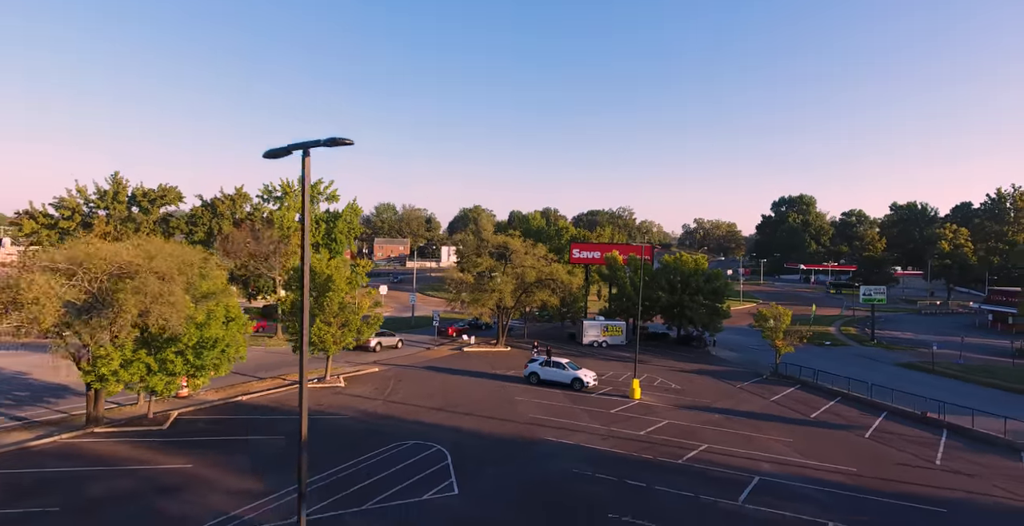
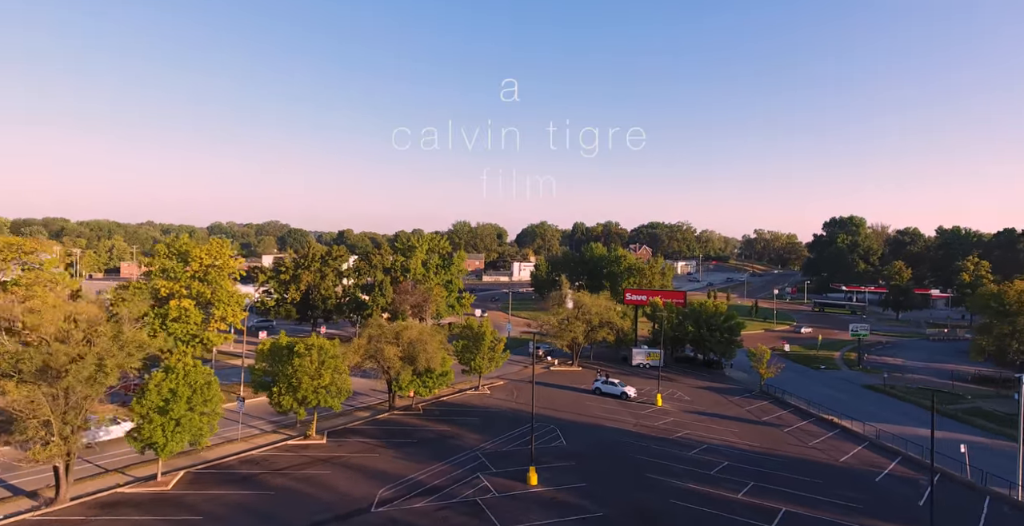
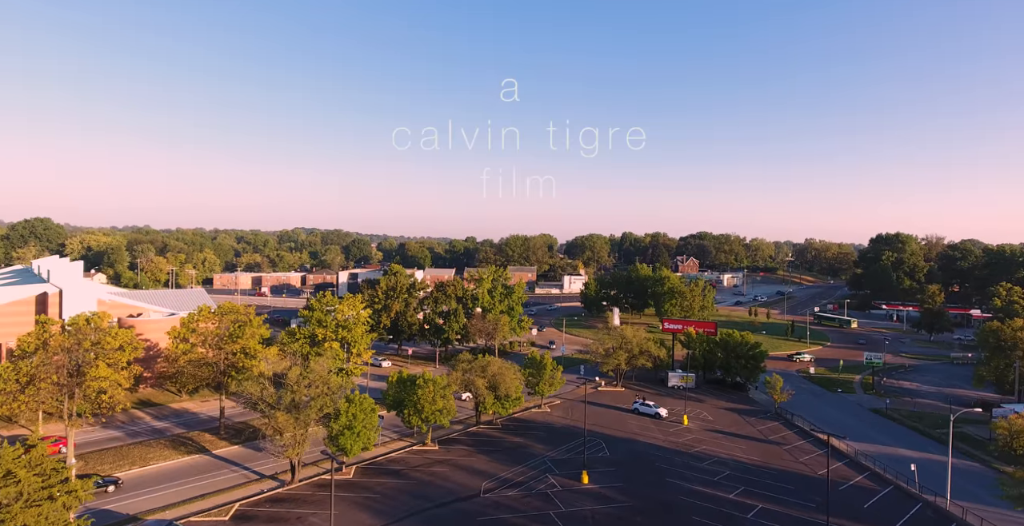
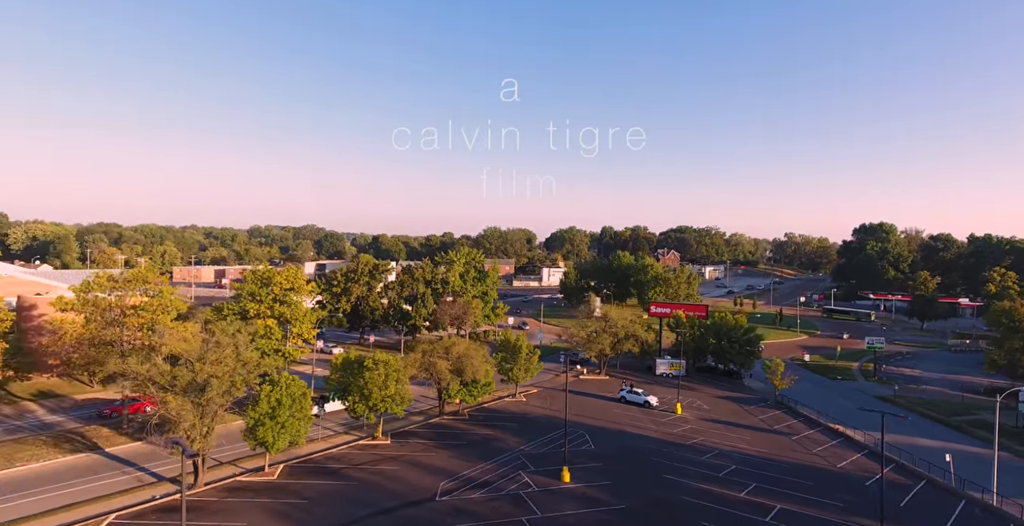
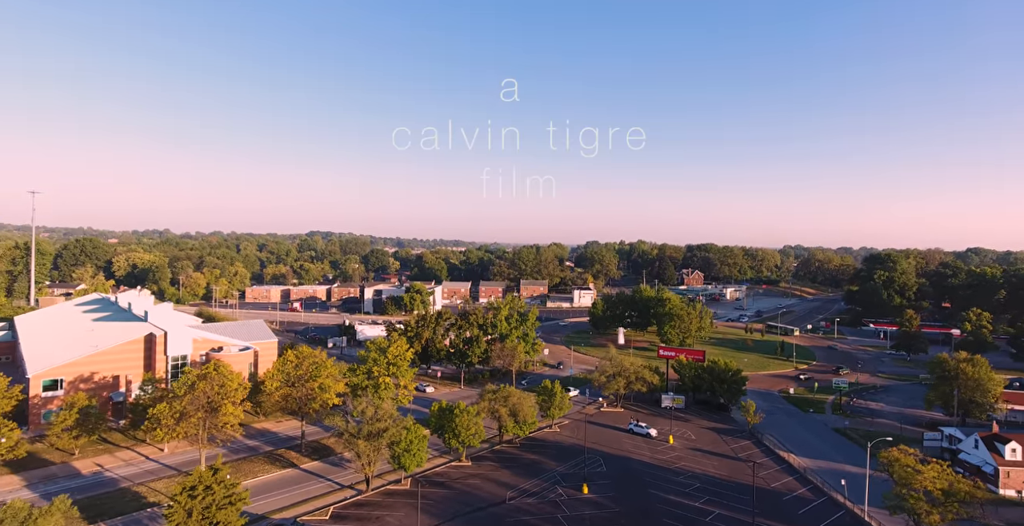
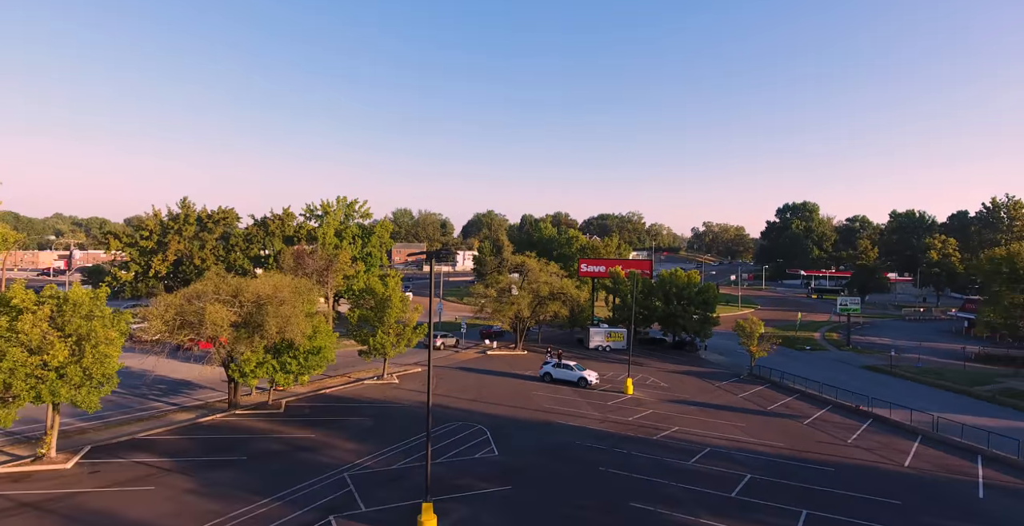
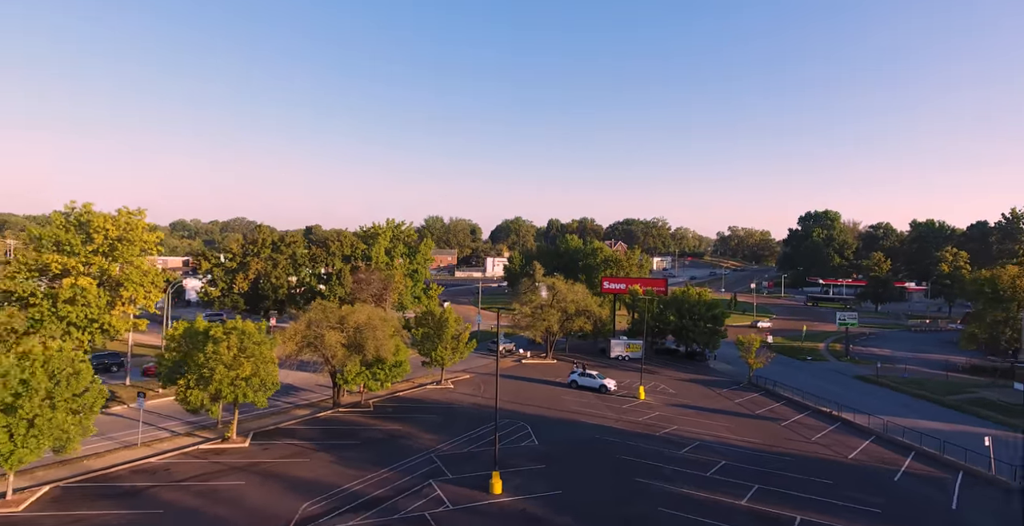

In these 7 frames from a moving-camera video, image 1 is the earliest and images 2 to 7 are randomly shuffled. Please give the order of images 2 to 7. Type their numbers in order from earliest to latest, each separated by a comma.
6, 7, 2, 4, 3, 5
